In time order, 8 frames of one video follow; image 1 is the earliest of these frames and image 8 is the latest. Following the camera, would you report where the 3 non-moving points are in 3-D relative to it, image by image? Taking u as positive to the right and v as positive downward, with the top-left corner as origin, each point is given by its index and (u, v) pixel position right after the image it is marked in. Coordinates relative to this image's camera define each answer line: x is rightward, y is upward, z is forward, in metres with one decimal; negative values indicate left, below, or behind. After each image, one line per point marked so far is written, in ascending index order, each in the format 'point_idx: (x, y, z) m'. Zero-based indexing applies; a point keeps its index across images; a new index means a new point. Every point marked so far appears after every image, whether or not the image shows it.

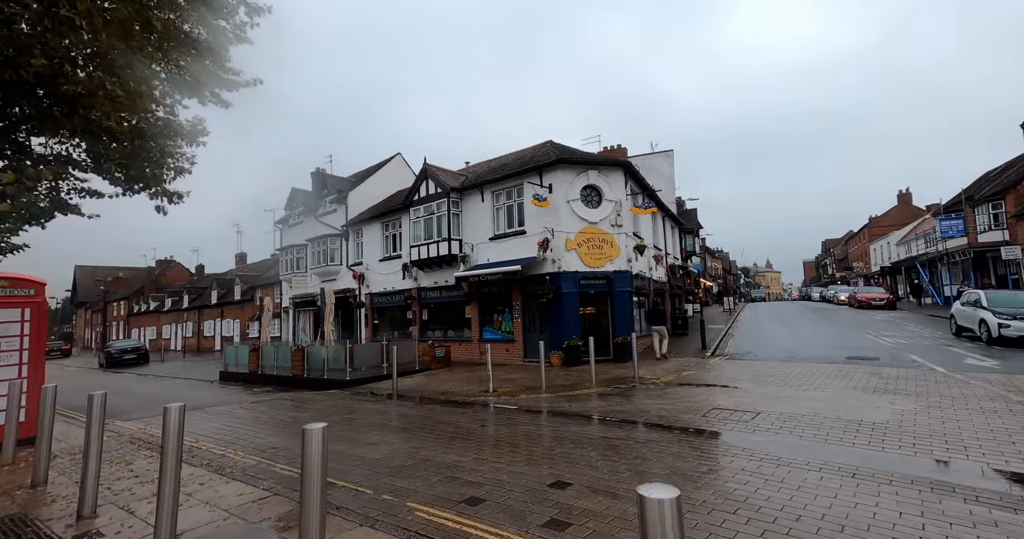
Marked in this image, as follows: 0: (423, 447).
0: (-1.2, -2.4, +6.5) m
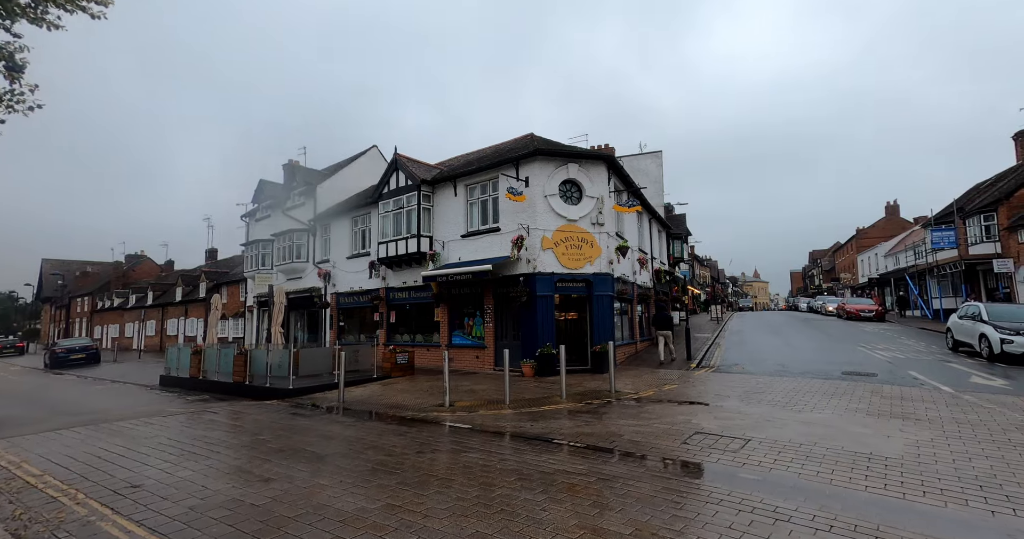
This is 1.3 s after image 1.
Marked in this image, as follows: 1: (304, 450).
0: (-2.0, -2.3, +5.1) m
1: (-2.9, -2.5, +6.7) m
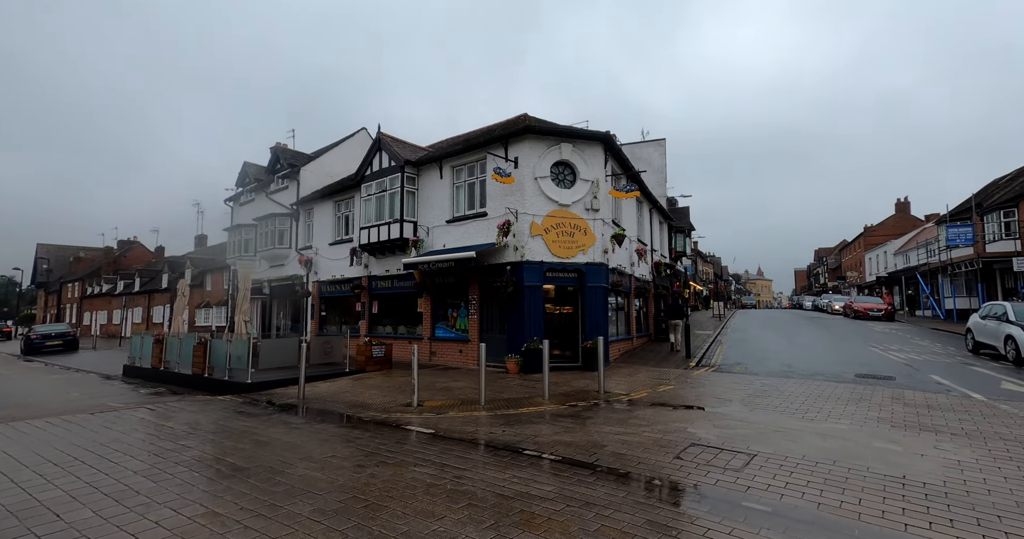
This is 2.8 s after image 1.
0: (-2.5, -2.1, +4.1) m
1: (-3.4, -2.2, +5.6) m
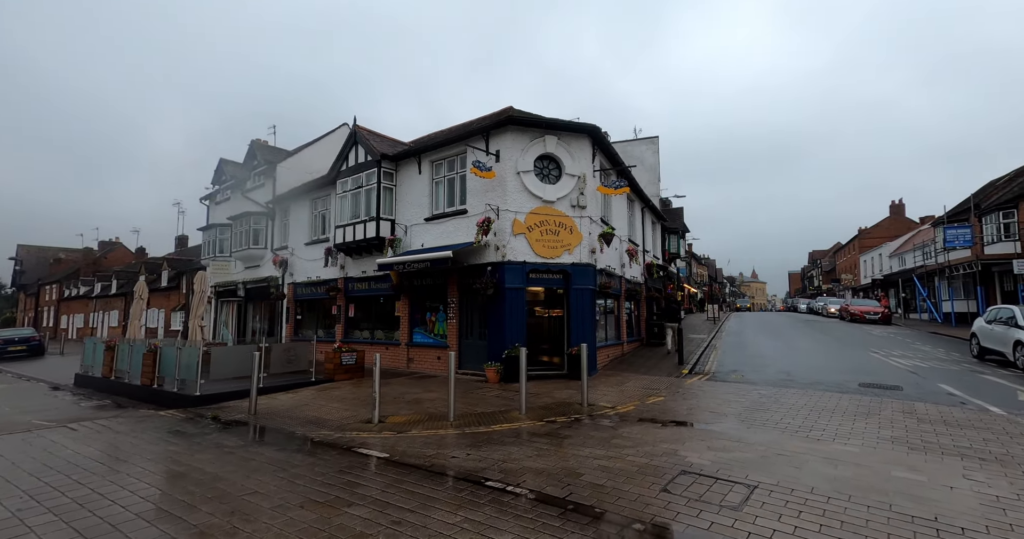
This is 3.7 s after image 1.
0: (-2.9, -2.0, +3.1) m
1: (-3.8, -2.2, +4.6) m
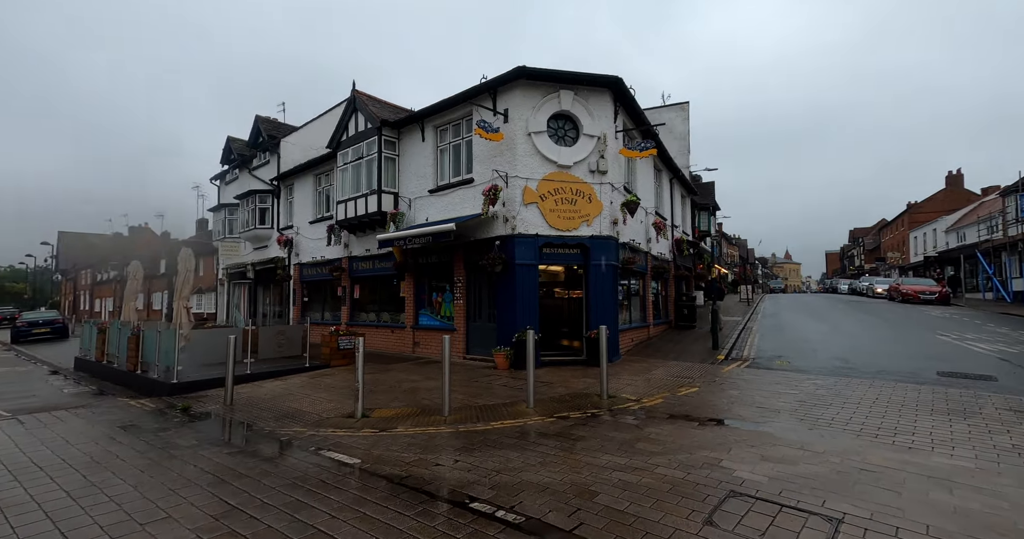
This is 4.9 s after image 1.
0: (-3.1, -1.8, +2.0) m
1: (-4.0, -1.9, +3.6) m
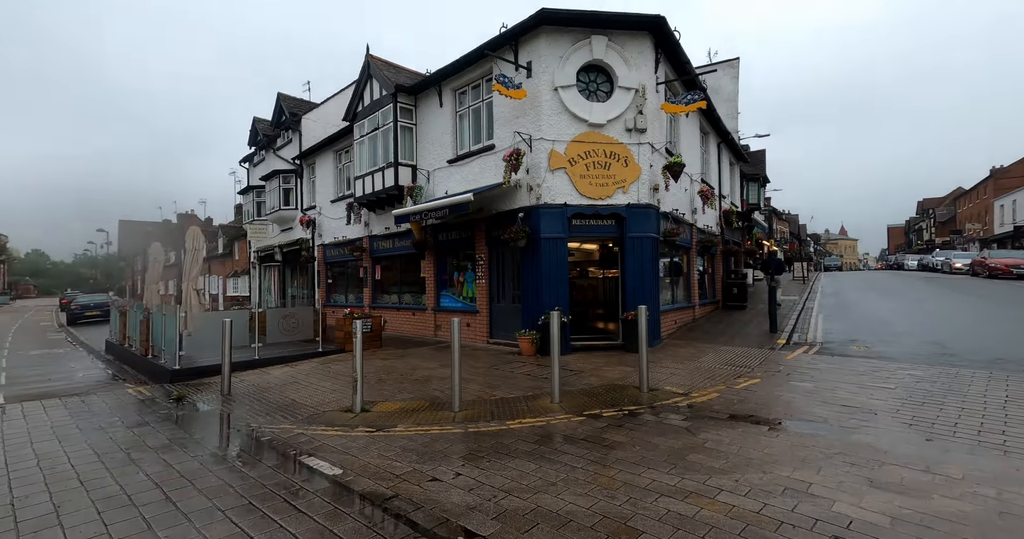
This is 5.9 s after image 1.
0: (-3.2, -1.6, +1.1) m
1: (-4.0, -1.7, +2.8) m
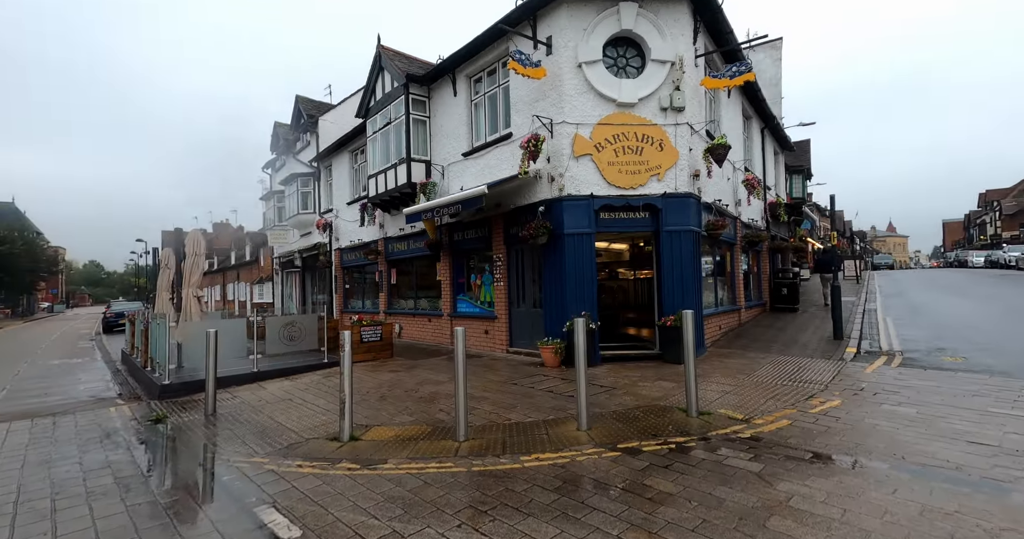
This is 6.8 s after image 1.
0: (-3.3, -1.6, +0.2) m
1: (-4.0, -1.7, +1.9) m
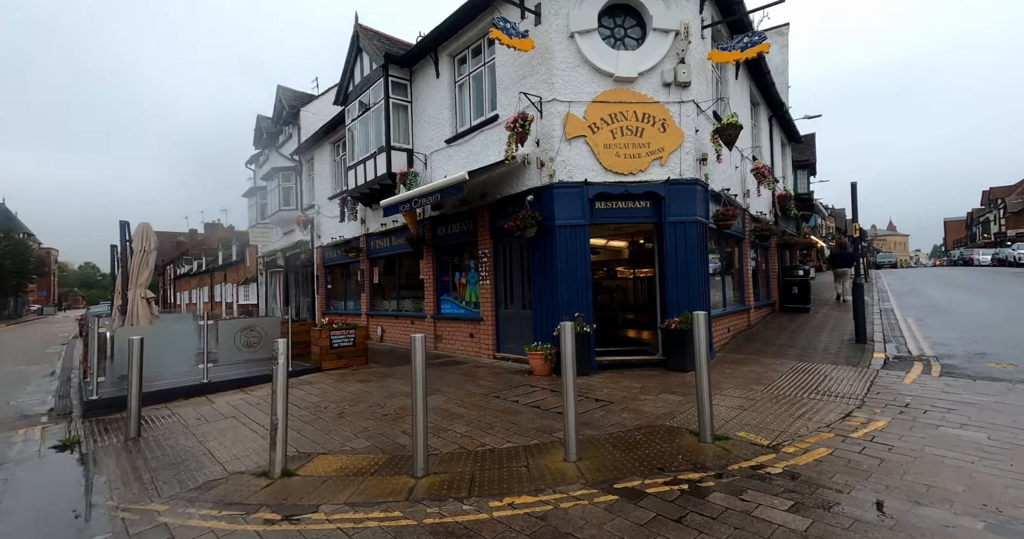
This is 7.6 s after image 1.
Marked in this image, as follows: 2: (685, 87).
0: (-3.6, -1.5, -0.8) m
1: (-4.2, -1.7, +0.9) m
2: (+2.9, +3.0, +8.0) m
